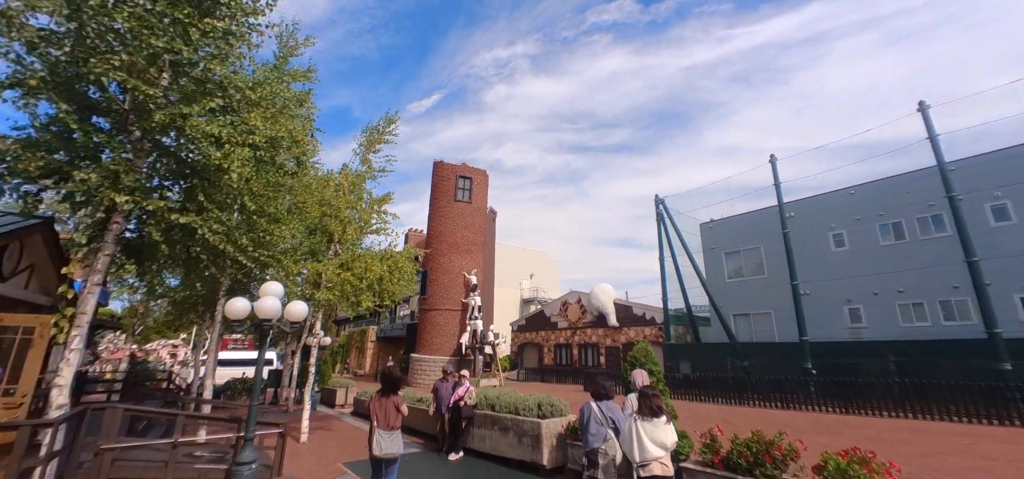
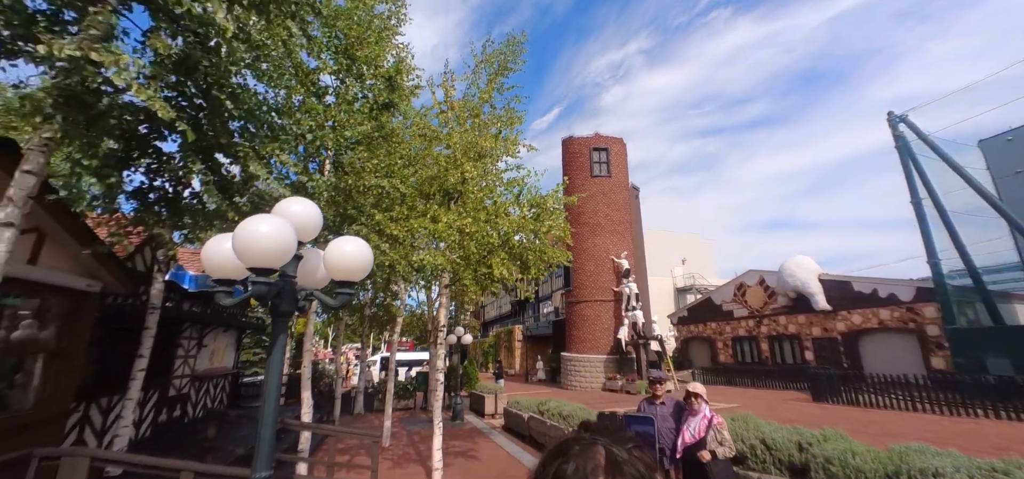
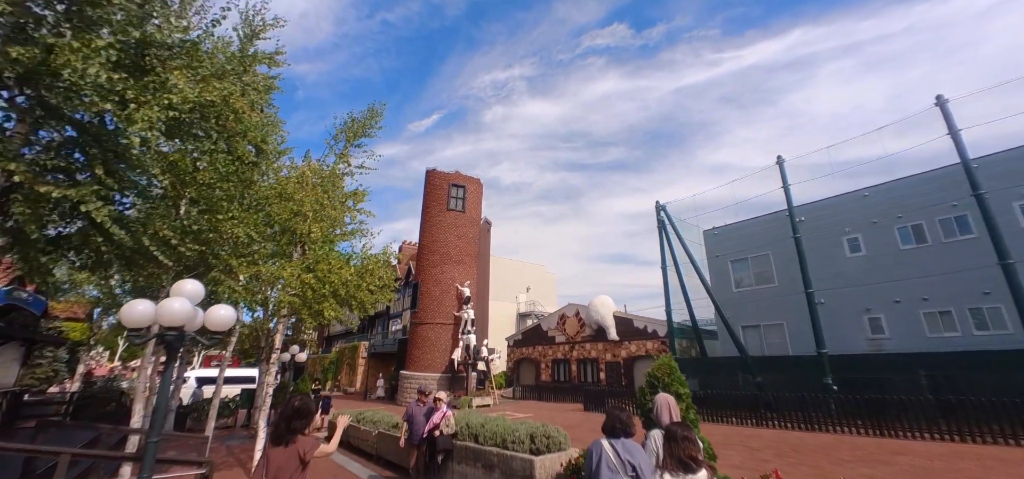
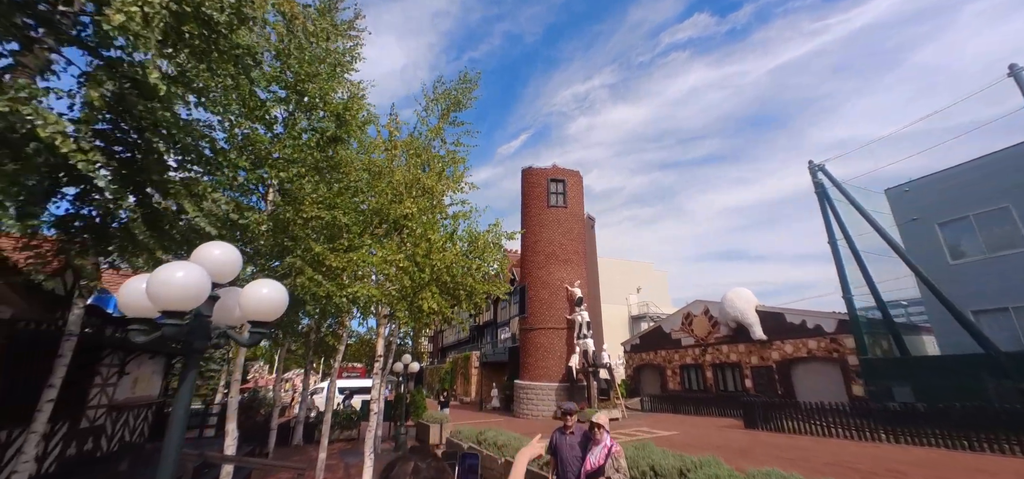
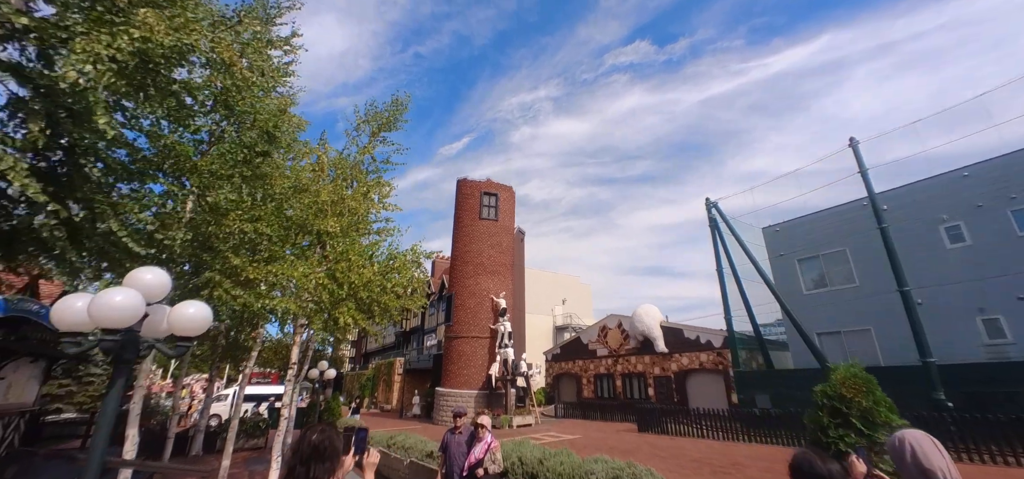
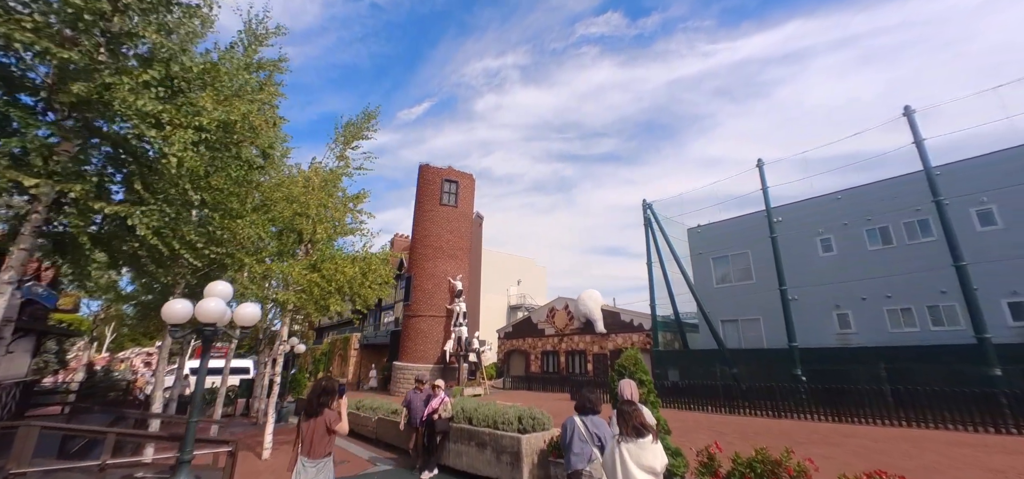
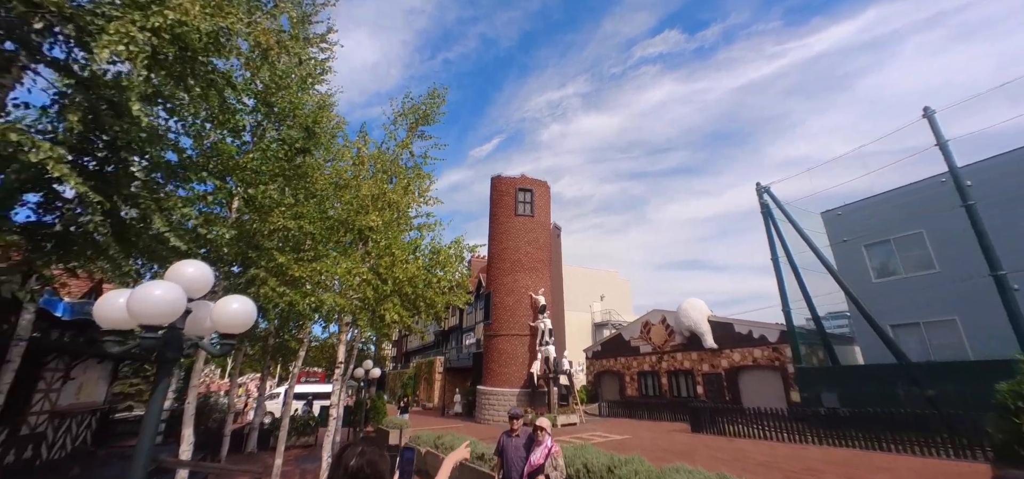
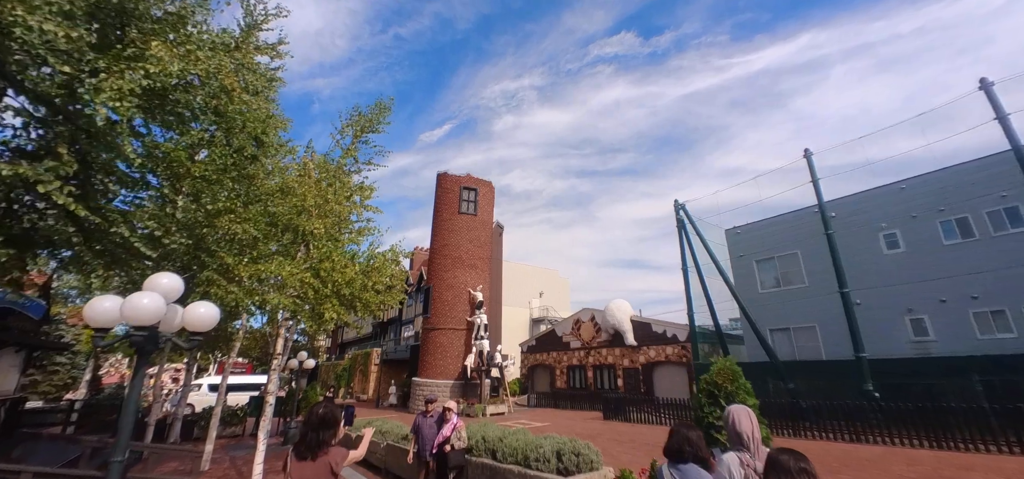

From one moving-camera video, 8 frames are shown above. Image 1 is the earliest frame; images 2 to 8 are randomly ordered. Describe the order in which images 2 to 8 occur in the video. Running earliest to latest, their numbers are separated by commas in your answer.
6, 3, 8, 5, 7, 4, 2
